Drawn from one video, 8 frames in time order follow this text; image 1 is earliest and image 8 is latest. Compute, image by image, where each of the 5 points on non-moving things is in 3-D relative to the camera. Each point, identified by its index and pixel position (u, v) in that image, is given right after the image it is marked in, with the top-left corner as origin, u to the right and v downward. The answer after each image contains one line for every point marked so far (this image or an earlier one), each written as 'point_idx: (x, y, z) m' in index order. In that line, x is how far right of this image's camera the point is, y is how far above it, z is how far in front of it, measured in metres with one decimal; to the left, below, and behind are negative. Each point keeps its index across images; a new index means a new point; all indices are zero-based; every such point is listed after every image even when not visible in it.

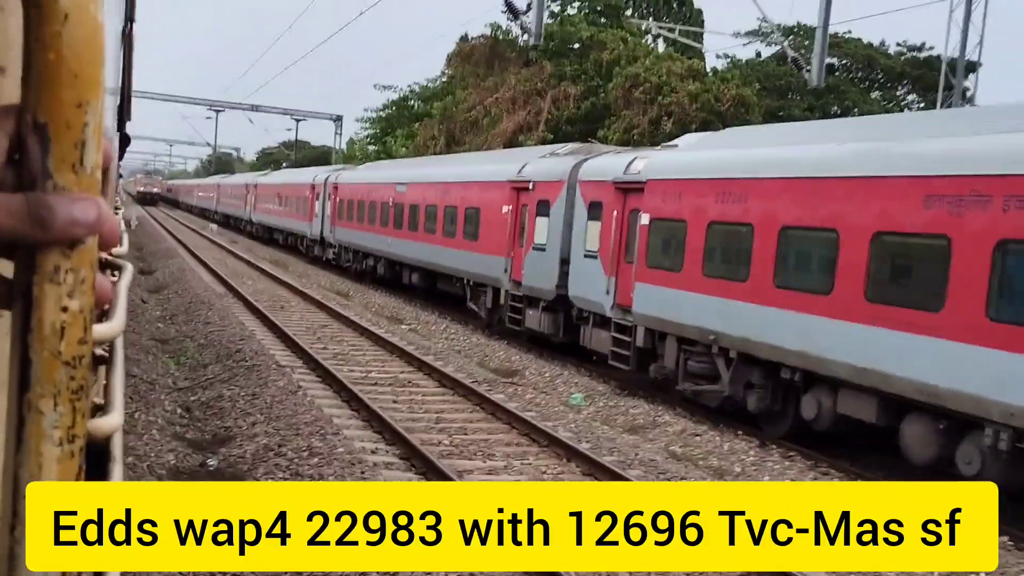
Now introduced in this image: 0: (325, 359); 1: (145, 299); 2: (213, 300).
0: (-2.2, -0.8, +10.8) m
1: (-6.5, -0.2, +16.5) m
2: (-5.1, -0.2, +15.6) m
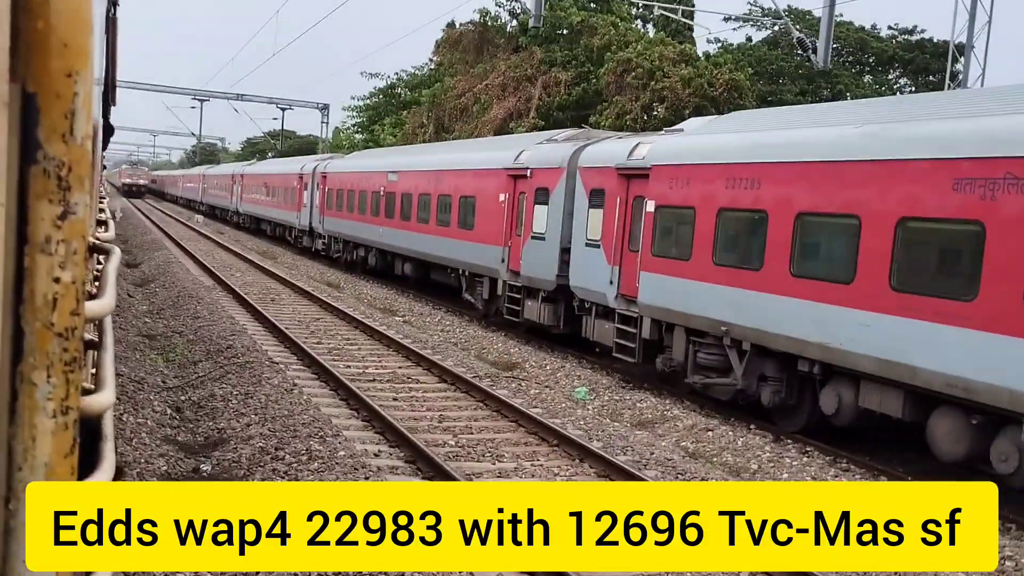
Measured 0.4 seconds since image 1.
0: (-2.2, -0.8, +10.4) m
1: (-6.6, -0.1, +16.0) m
2: (-5.1, -0.1, +15.2) m
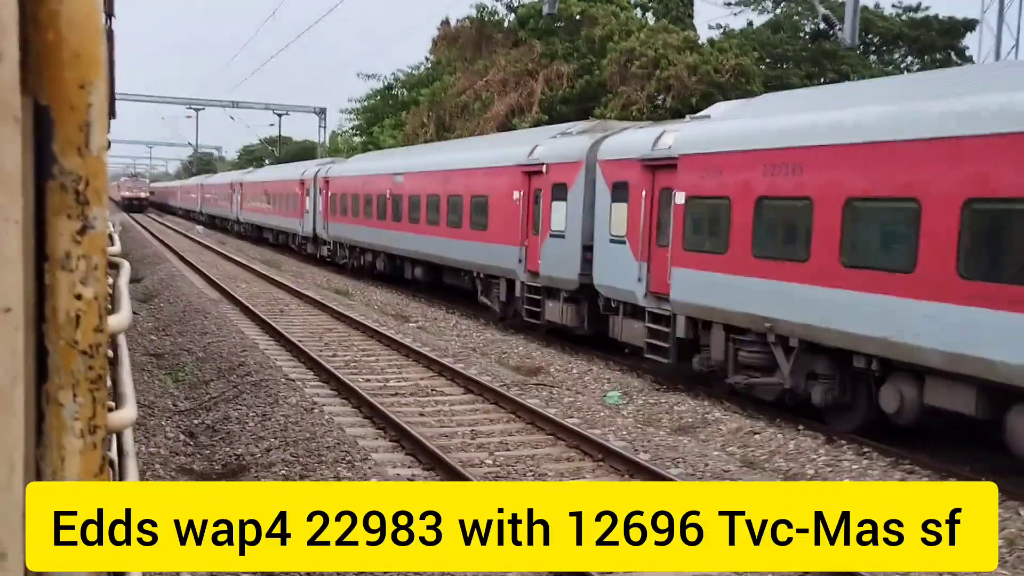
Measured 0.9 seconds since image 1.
0: (-1.9, -0.9, +9.9) m
1: (-6.3, -0.4, +15.5) m
2: (-4.8, -0.3, +14.7) m
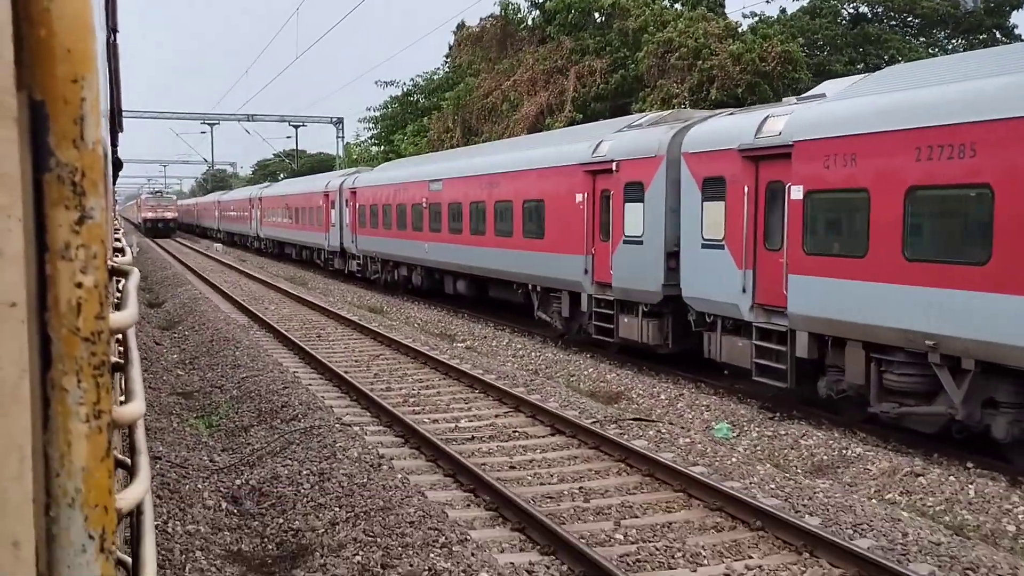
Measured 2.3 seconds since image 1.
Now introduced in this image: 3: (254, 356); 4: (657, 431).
0: (-1.1, -1.1, +8.5) m
1: (-5.4, -0.8, +14.2) m
2: (-4.0, -0.7, +13.4) m
3: (-3.3, -0.9, +11.7) m
4: (+1.2, -1.2, +7.5) m
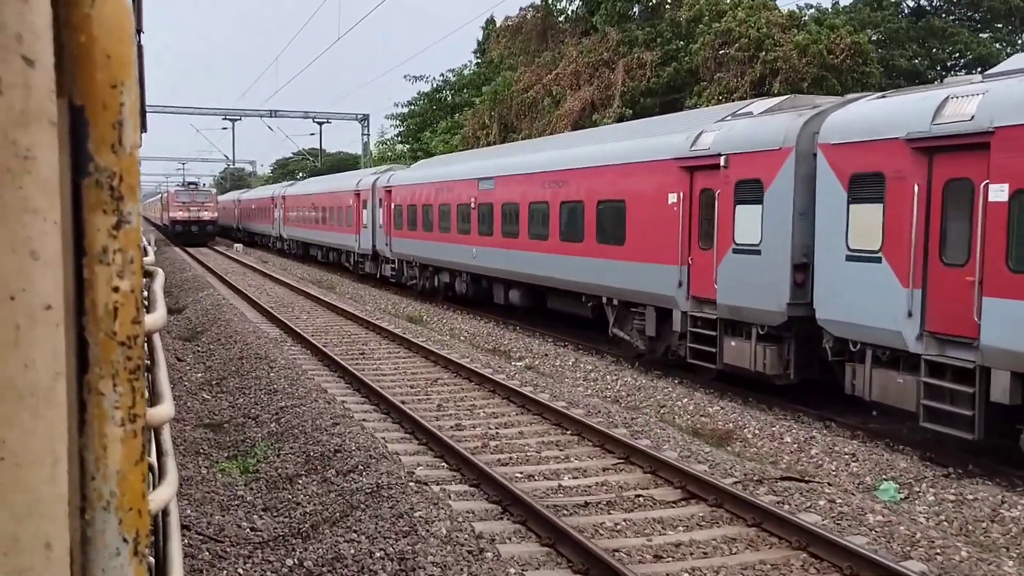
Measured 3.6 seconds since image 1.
0: (-0.3, -1.2, +6.8) m
1: (-4.5, -0.9, +12.6) m
2: (-3.1, -0.8, +11.8) m
3: (-2.4, -1.0, +10.1) m
4: (+2.0, -1.3, +5.8) m
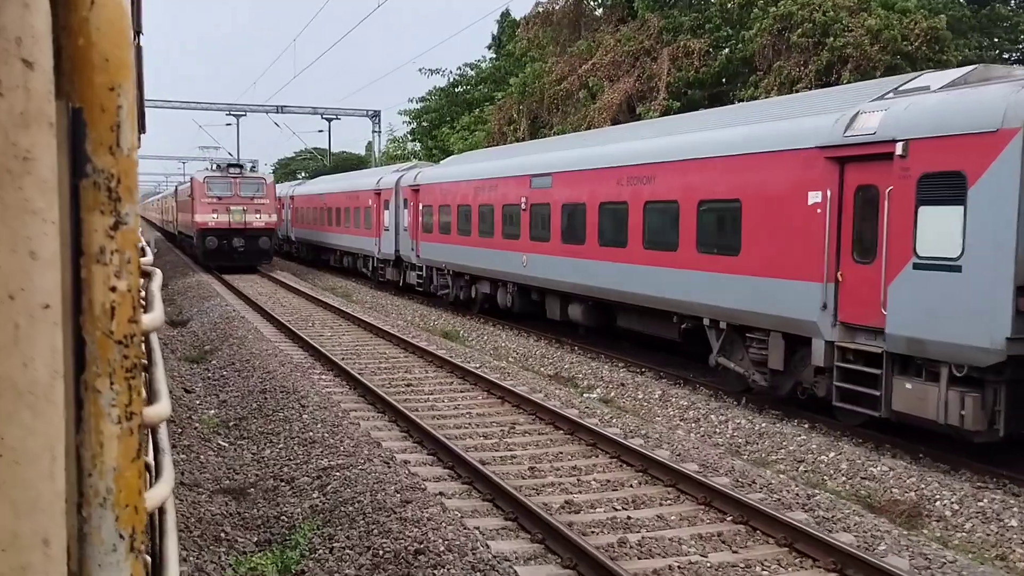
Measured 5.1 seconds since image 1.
0: (+0.6, -1.4, +4.7) m
1: (-3.7, -1.1, +10.5) m
2: (-2.2, -1.0, +9.7) m
3: (-1.6, -1.2, +8.0) m
4: (+2.8, -1.5, +3.8) m
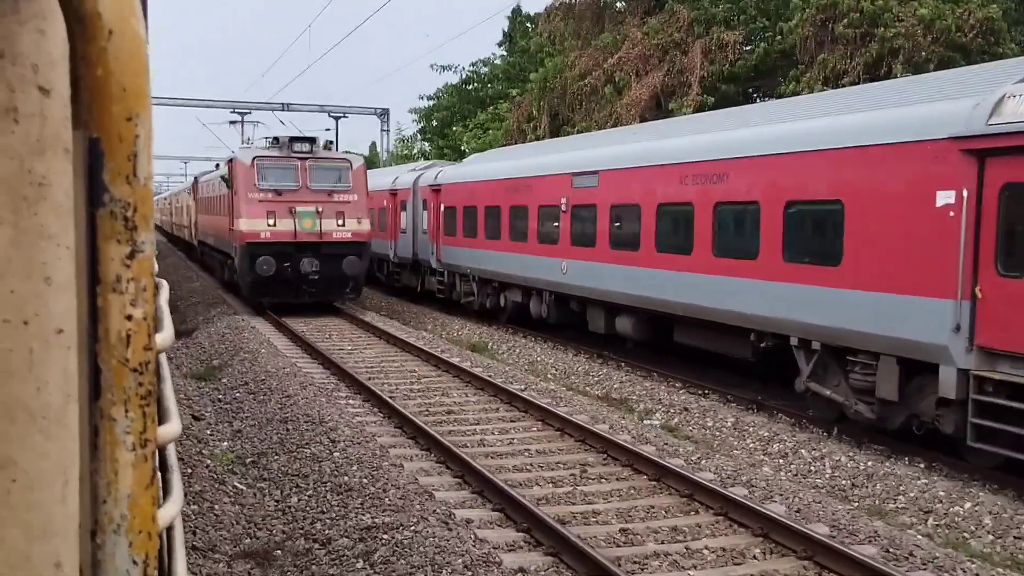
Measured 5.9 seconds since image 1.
0: (+1.1, -1.5, +3.5) m
1: (-3.2, -1.2, +9.3) m
2: (-1.7, -1.1, +8.4) m
3: (-1.1, -1.3, +6.8) m
4: (+3.3, -1.6, +2.5) m
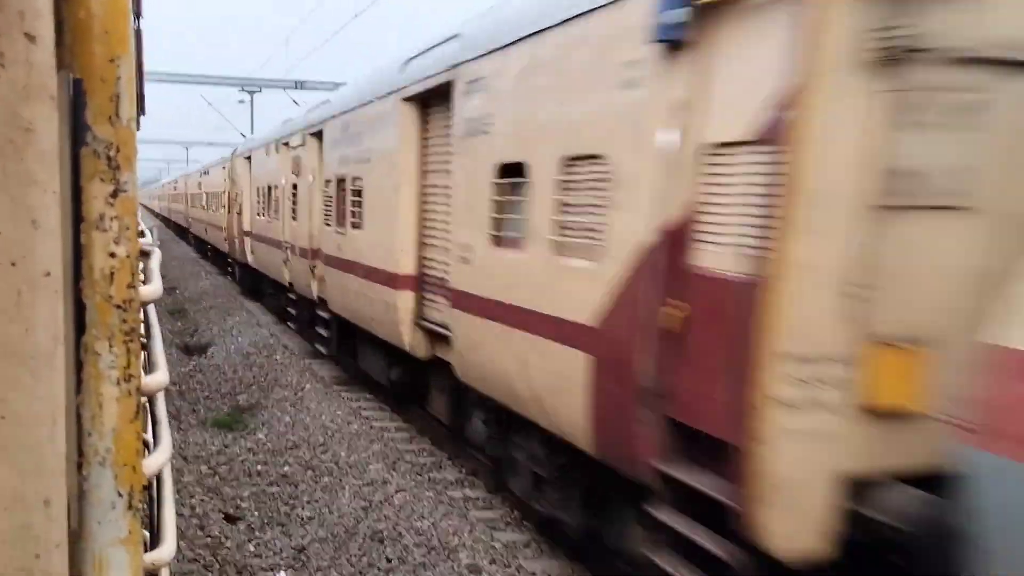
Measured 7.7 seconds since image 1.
0: (+2.4, -1.8, +0.4) m
1: (-1.9, -1.4, +6.1) m
2: (-0.4, -1.3, +5.3) m
3: (+0.2, -1.5, +3.7) m
4: (+4.6, -1.9, -0.6) m
